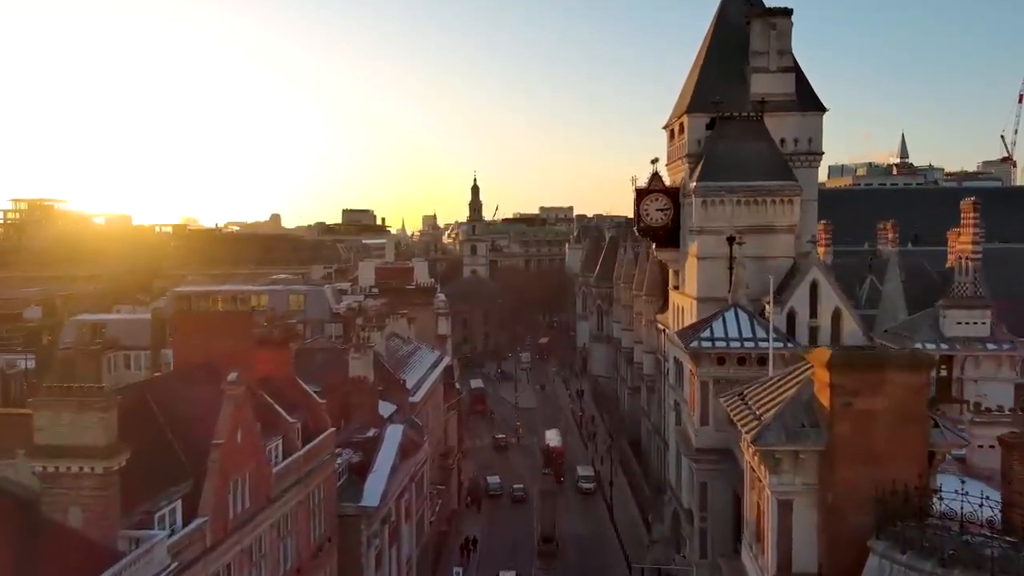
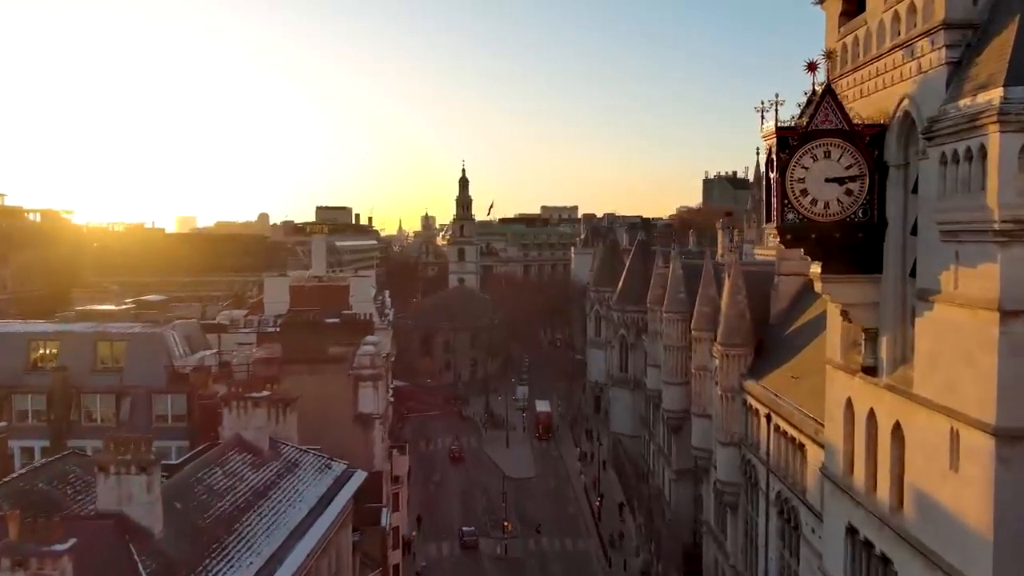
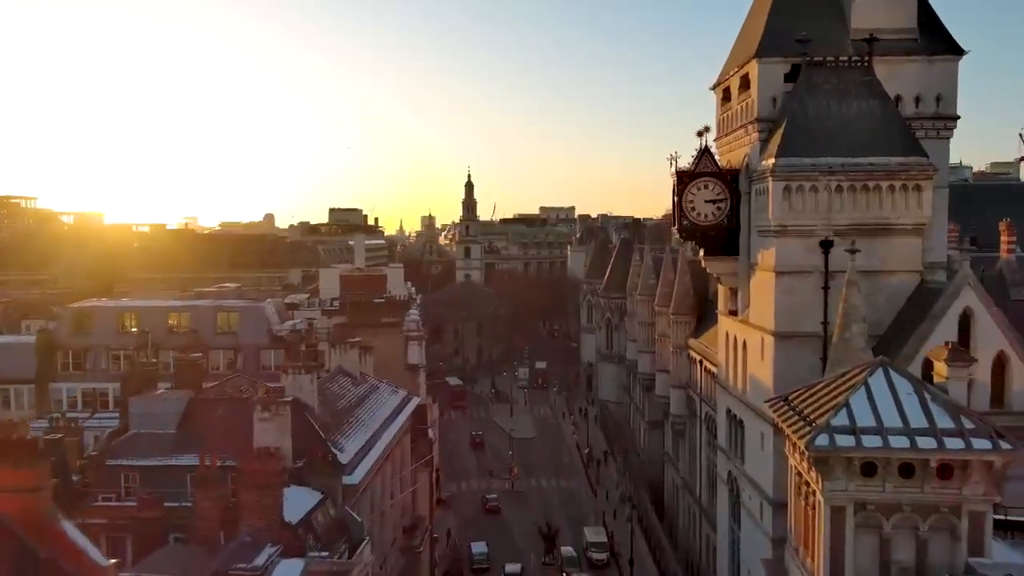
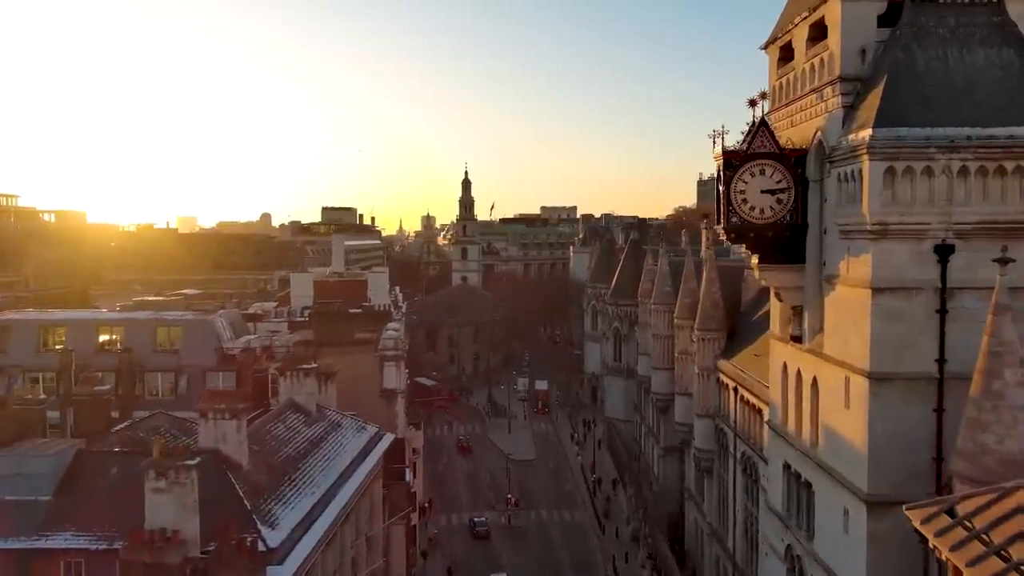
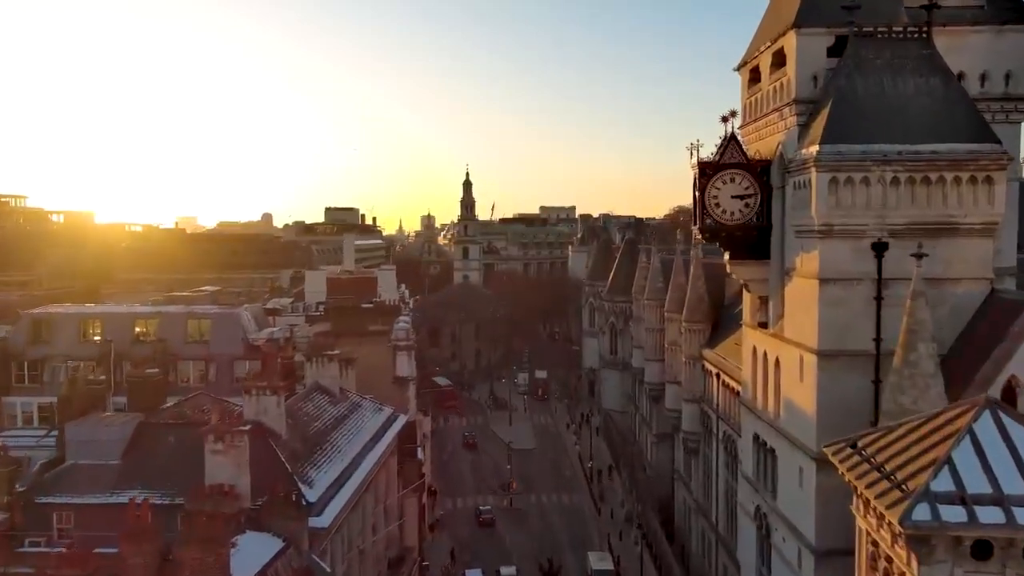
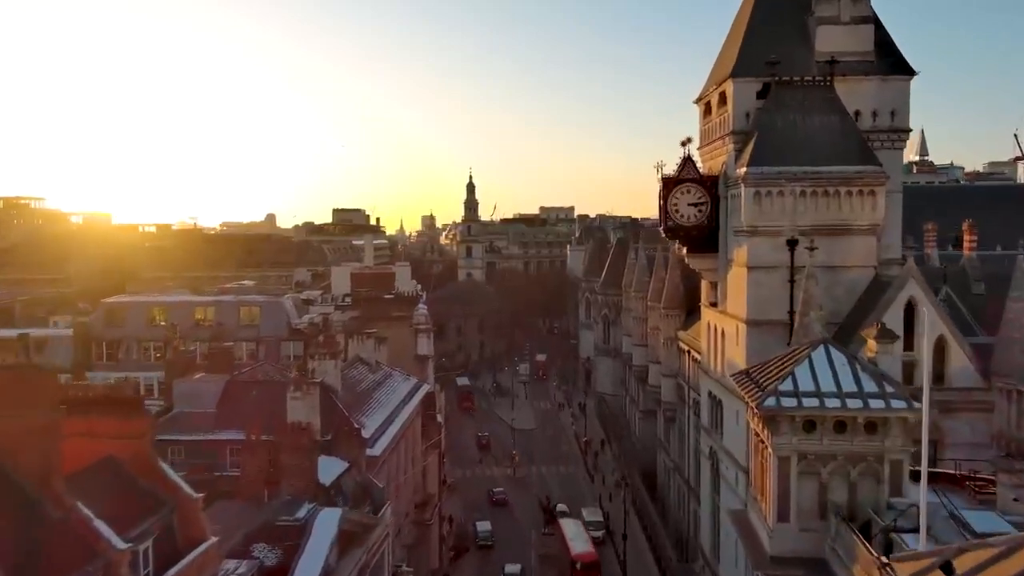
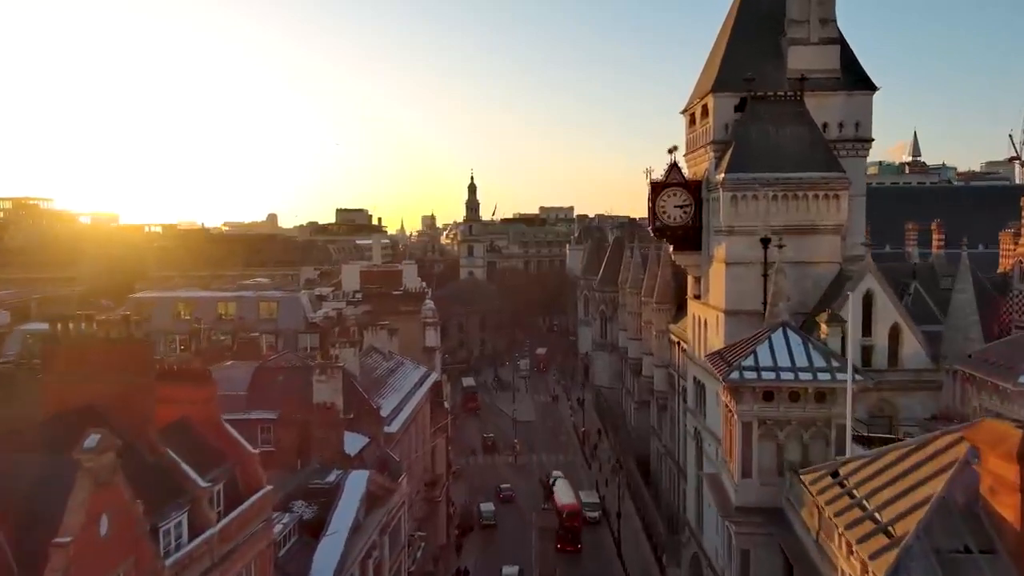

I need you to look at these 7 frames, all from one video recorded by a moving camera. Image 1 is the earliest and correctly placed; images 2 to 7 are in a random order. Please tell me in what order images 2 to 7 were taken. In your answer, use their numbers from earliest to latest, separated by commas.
7, 6, 3, 5, 4, 2
